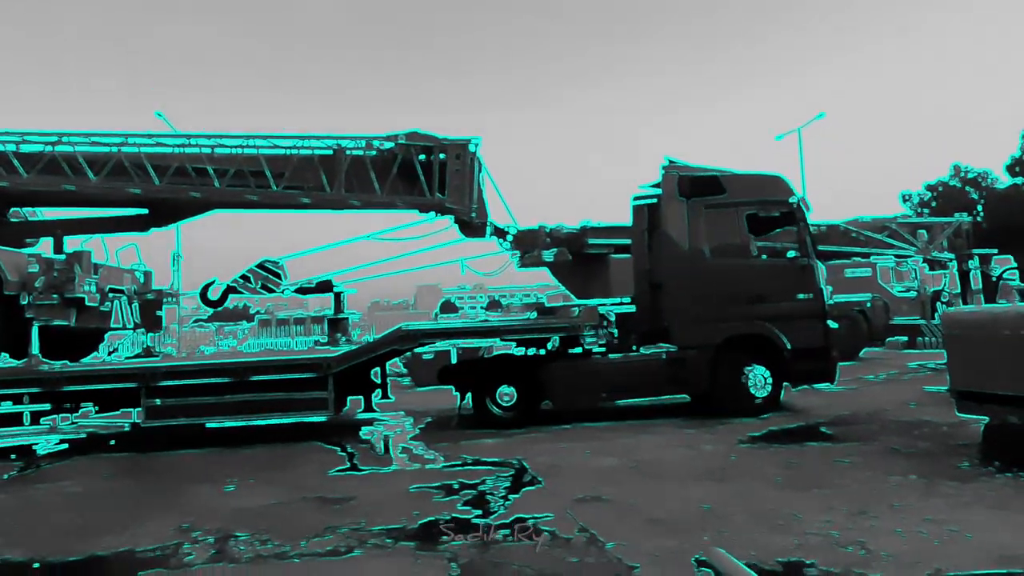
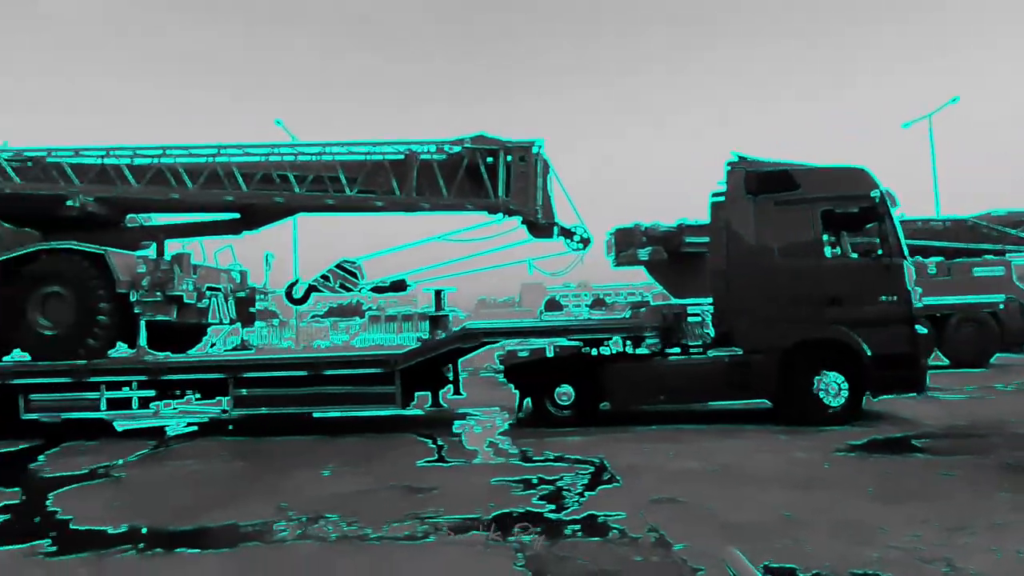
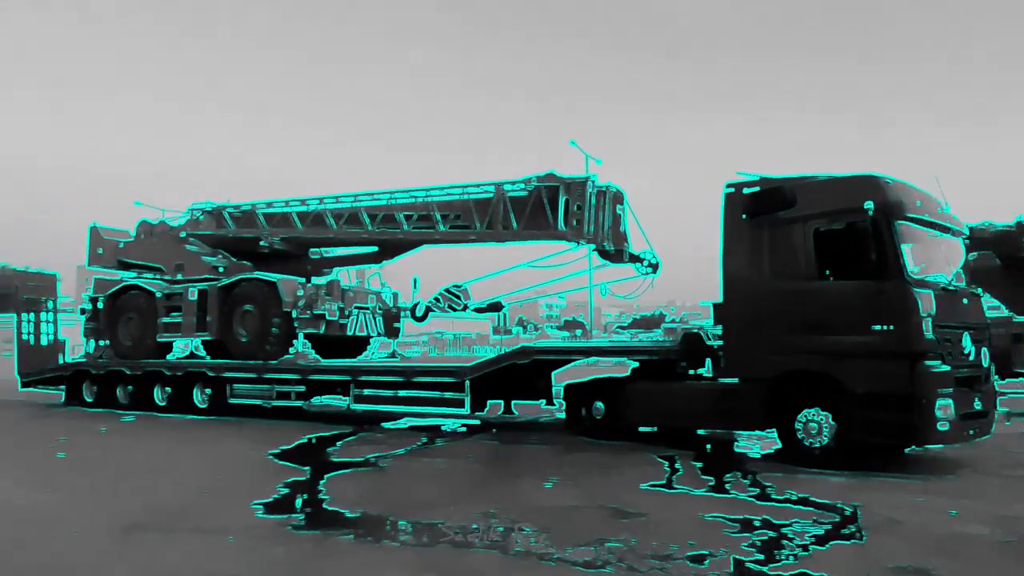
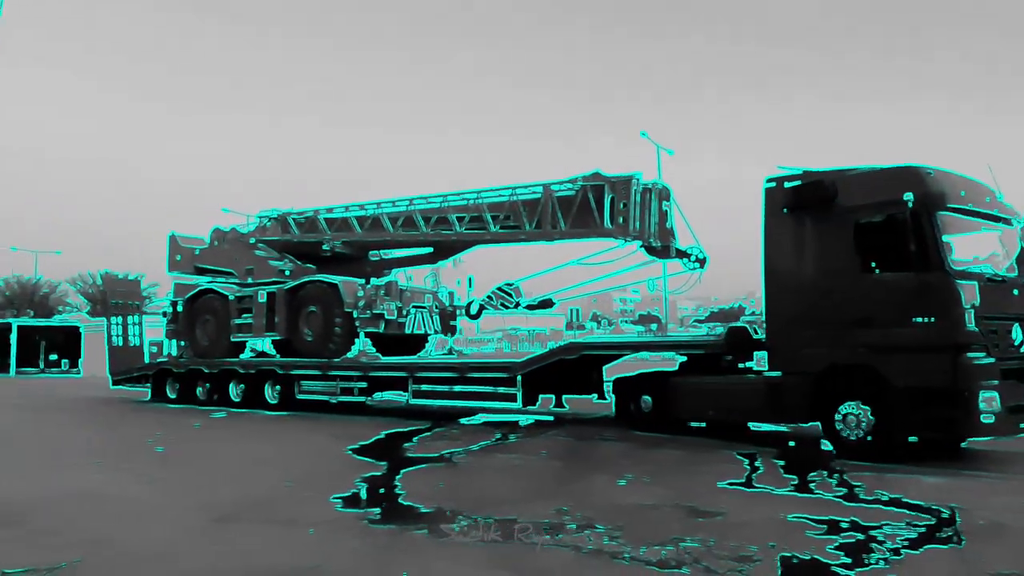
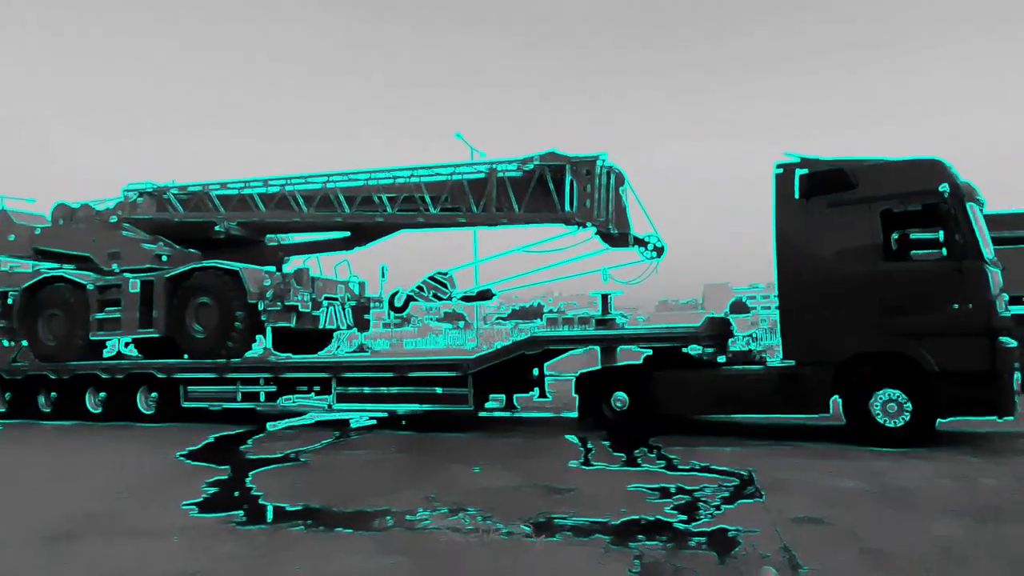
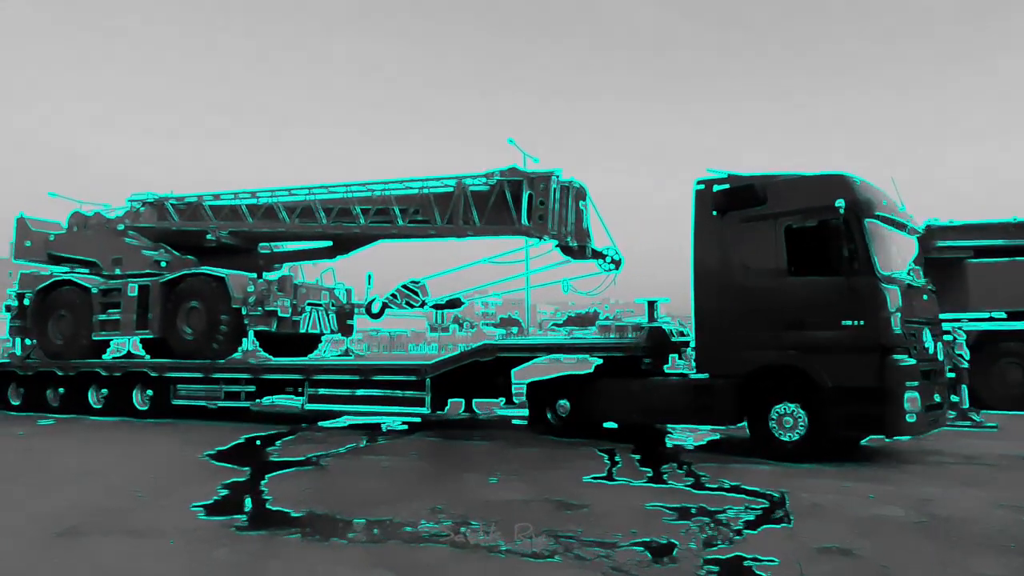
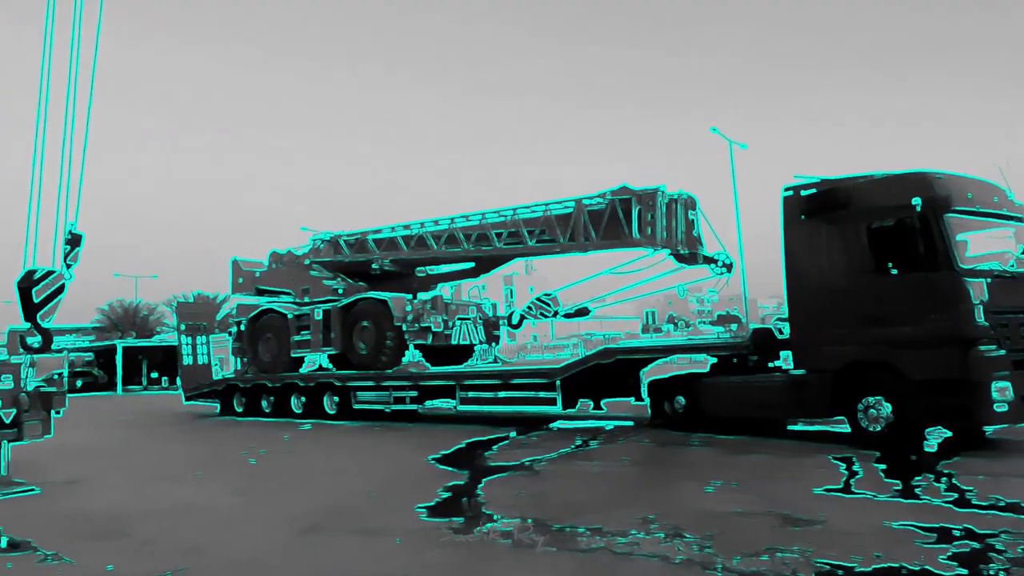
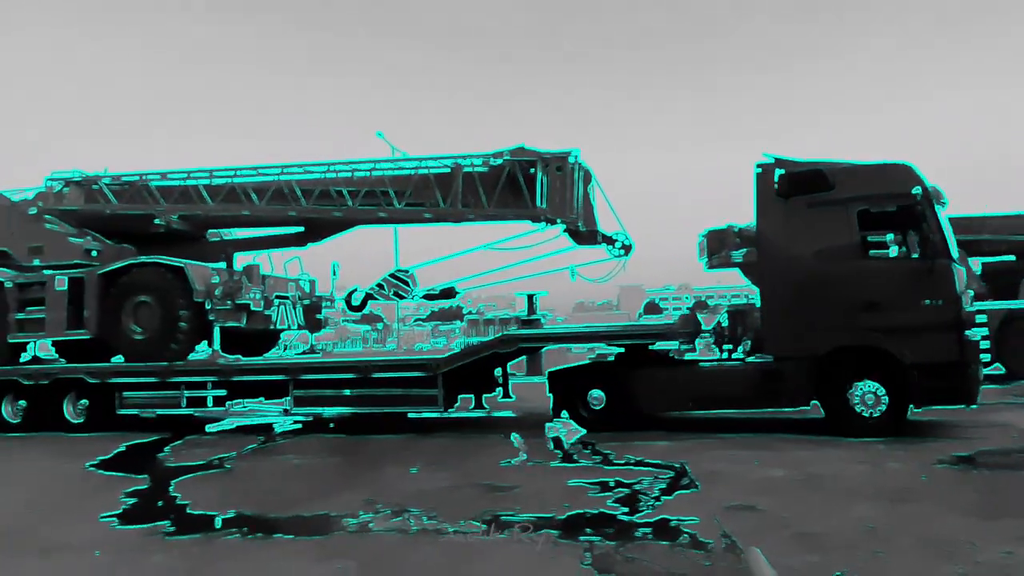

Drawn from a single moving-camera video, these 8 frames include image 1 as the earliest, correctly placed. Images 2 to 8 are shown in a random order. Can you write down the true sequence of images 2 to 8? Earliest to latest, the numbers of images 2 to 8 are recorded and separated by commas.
2, 8, 5, 6, 3, 4, 7
